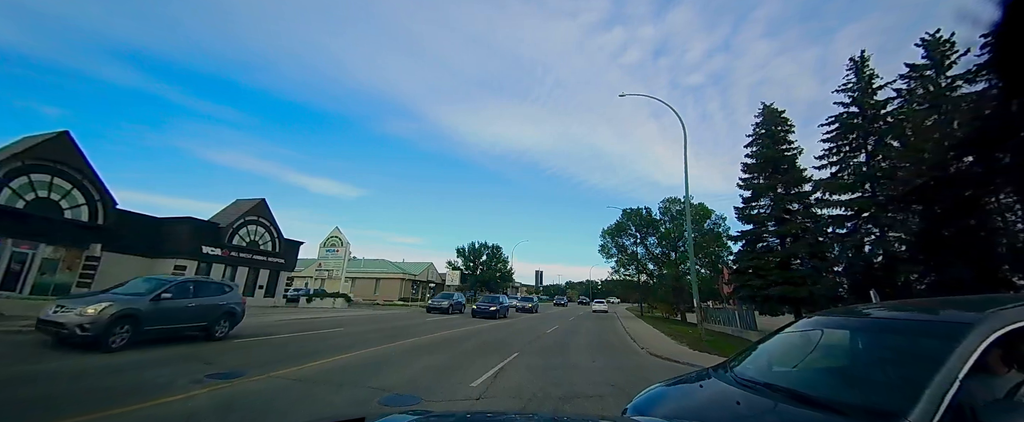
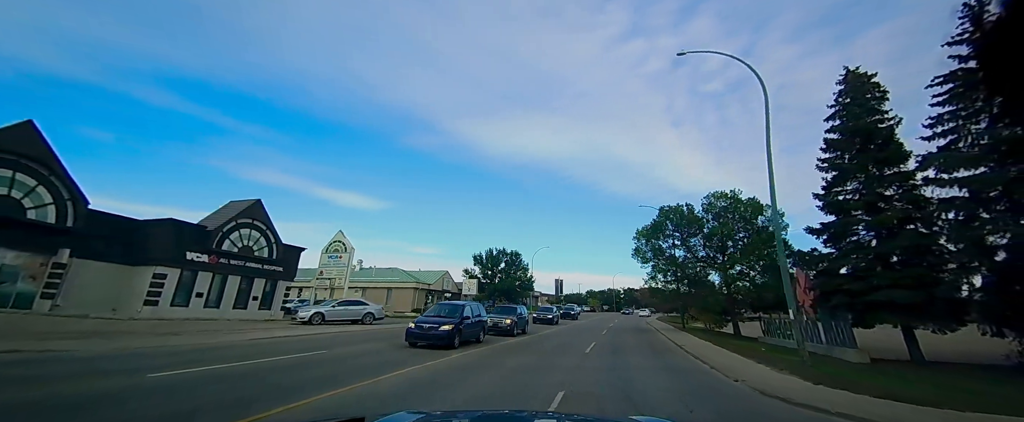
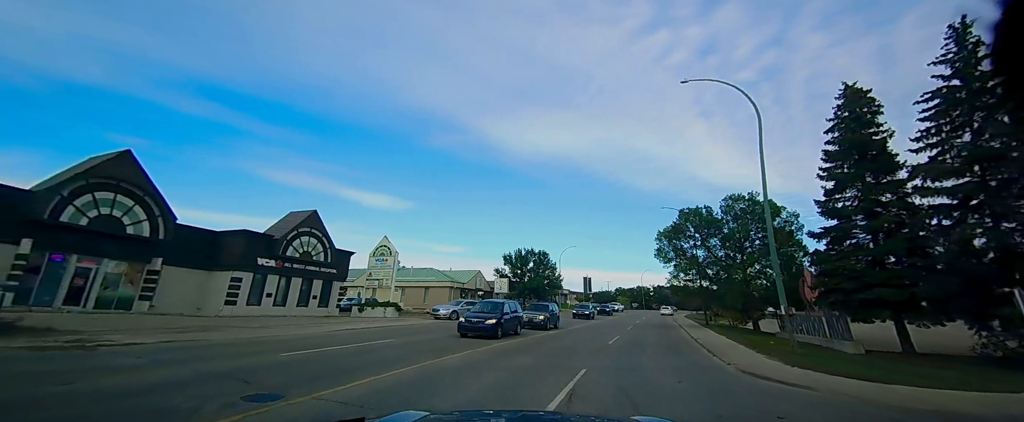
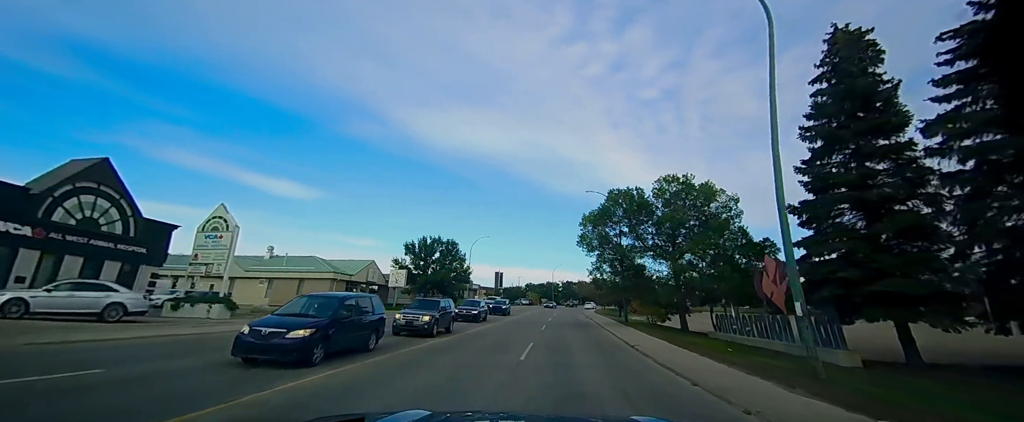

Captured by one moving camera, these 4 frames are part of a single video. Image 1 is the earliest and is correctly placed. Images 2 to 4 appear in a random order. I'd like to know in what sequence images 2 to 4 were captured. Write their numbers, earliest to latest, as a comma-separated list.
3, 2, 4
